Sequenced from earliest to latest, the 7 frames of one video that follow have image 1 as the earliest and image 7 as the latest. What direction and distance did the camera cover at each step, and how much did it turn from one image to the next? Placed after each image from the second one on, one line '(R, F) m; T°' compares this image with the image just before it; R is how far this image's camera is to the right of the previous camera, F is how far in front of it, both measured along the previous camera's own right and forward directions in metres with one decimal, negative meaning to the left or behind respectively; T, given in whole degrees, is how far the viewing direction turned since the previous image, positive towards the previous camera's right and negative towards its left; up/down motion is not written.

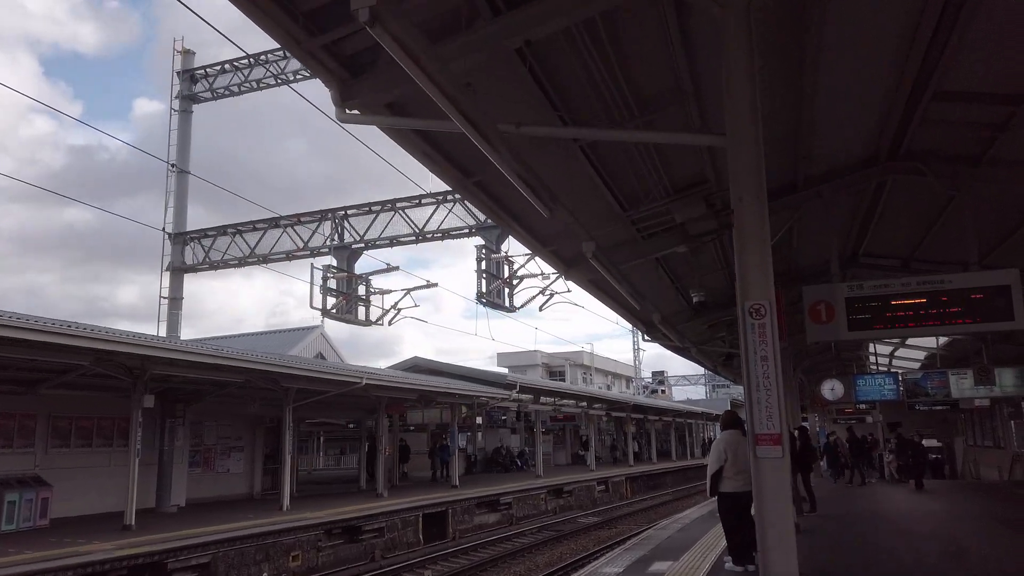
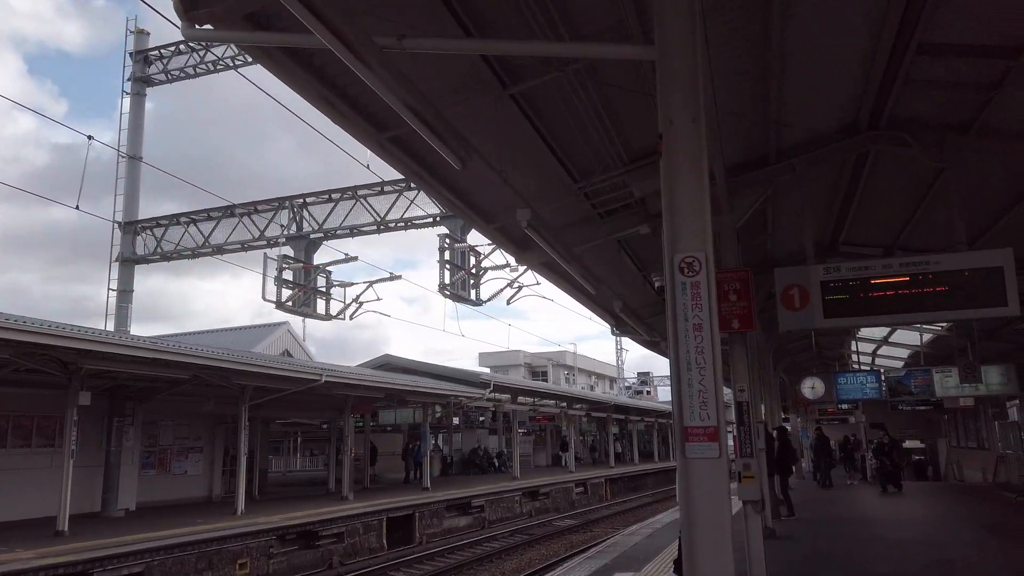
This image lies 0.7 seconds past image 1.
(+0.5, +0.9) m; +1°
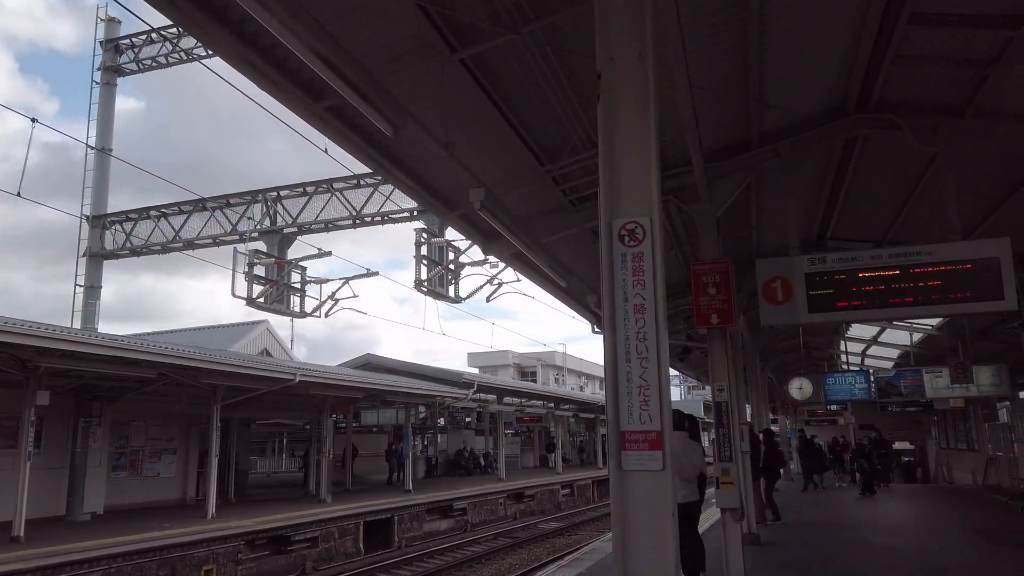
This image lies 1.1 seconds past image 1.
(+0.3, +0.5) m; +1°
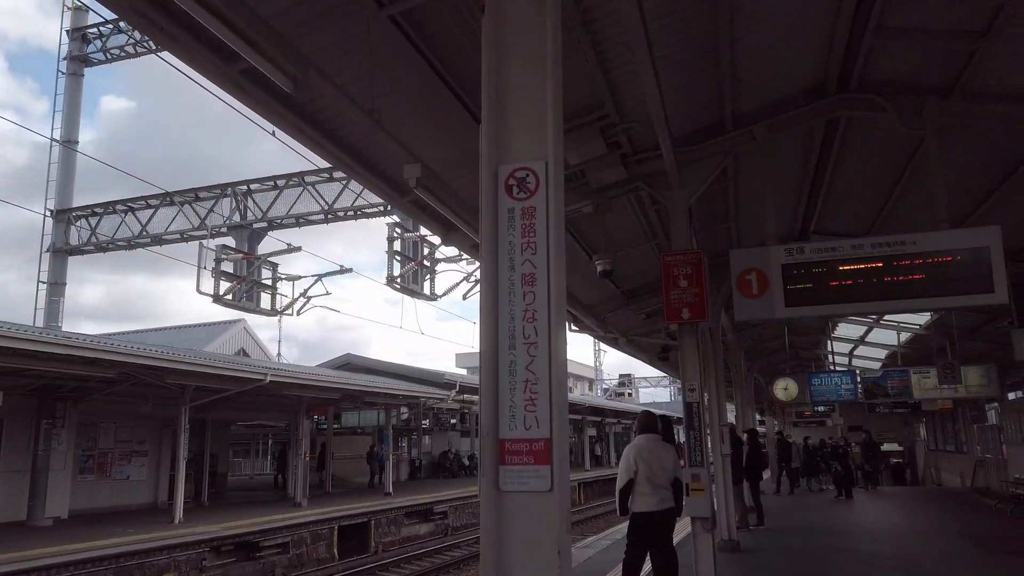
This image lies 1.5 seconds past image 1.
(+0.3, +0.5) m; +1°
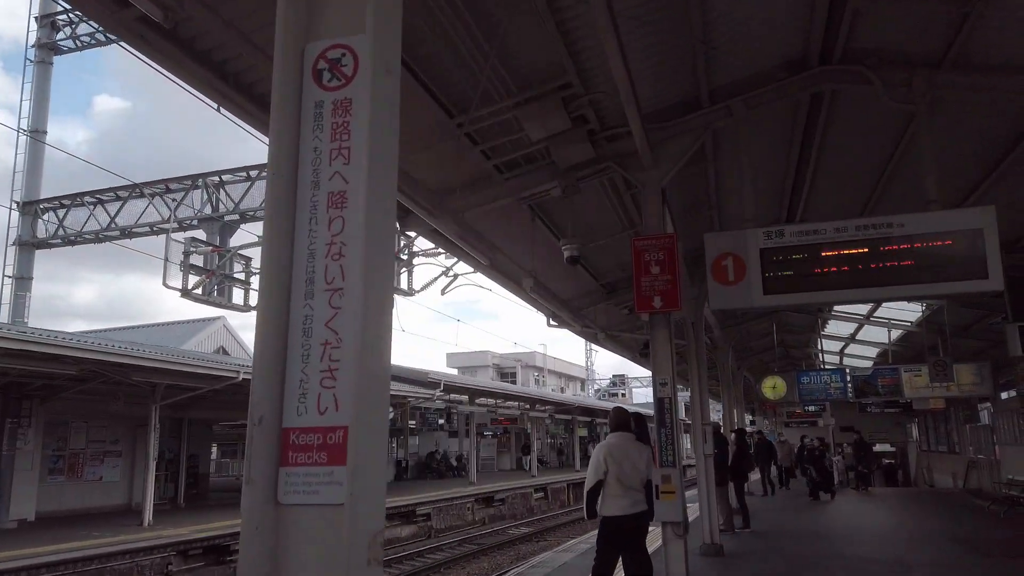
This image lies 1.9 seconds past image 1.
(+0.3, +0.5) m; 0°
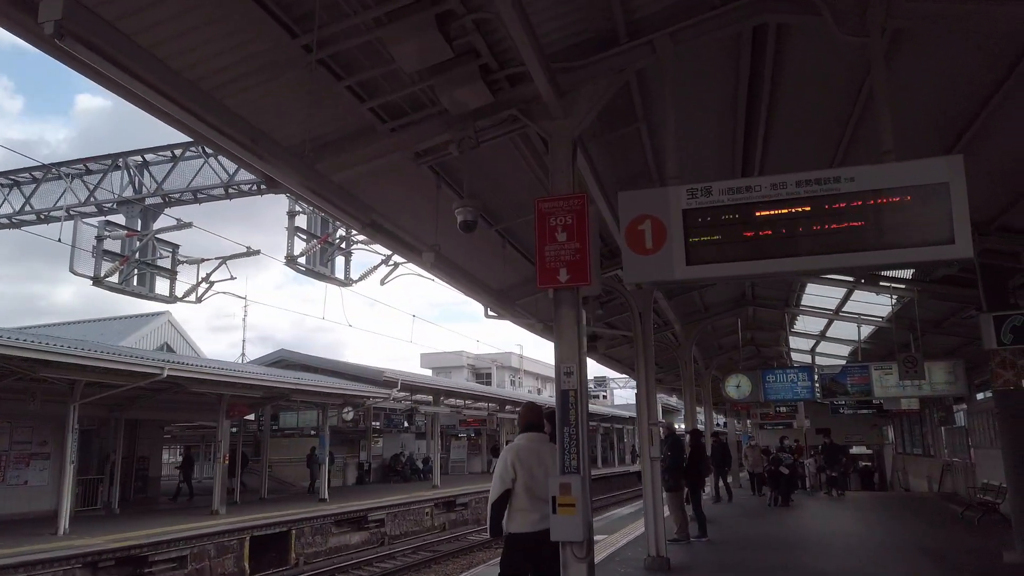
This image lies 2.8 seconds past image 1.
(+0.8, +1.1) m; +1°
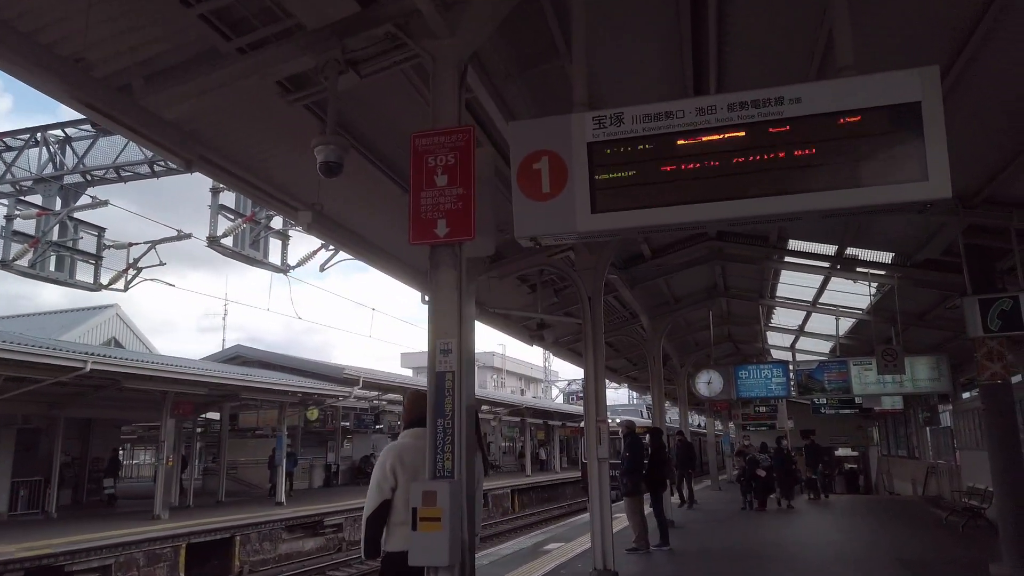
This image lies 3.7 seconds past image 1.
(+0.7, +1.1) m; +1°
